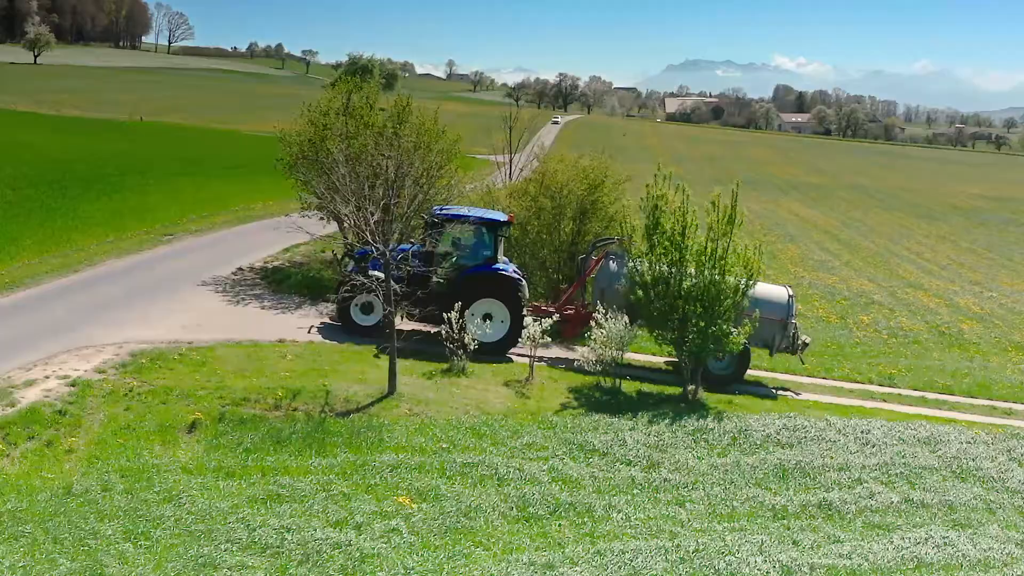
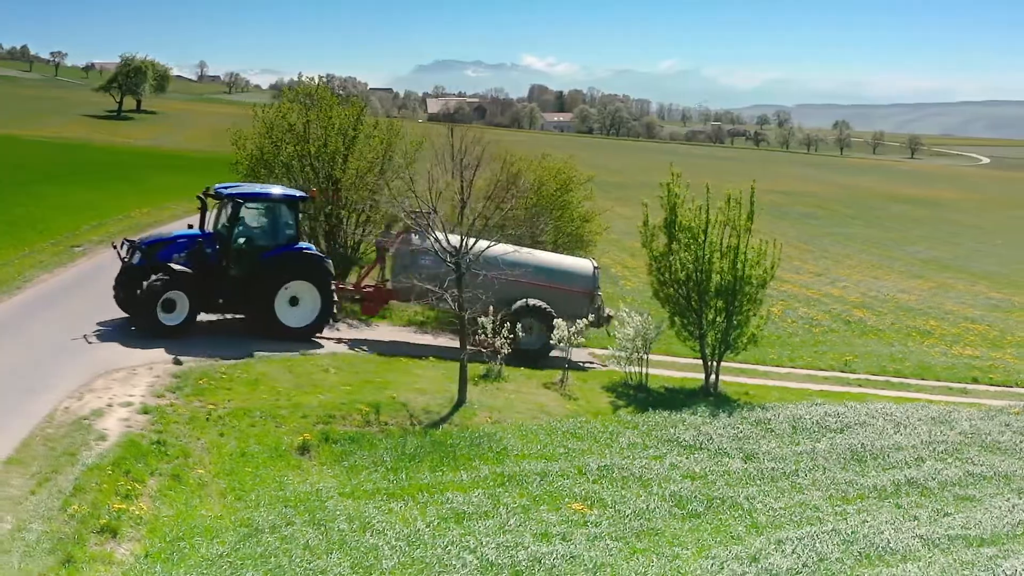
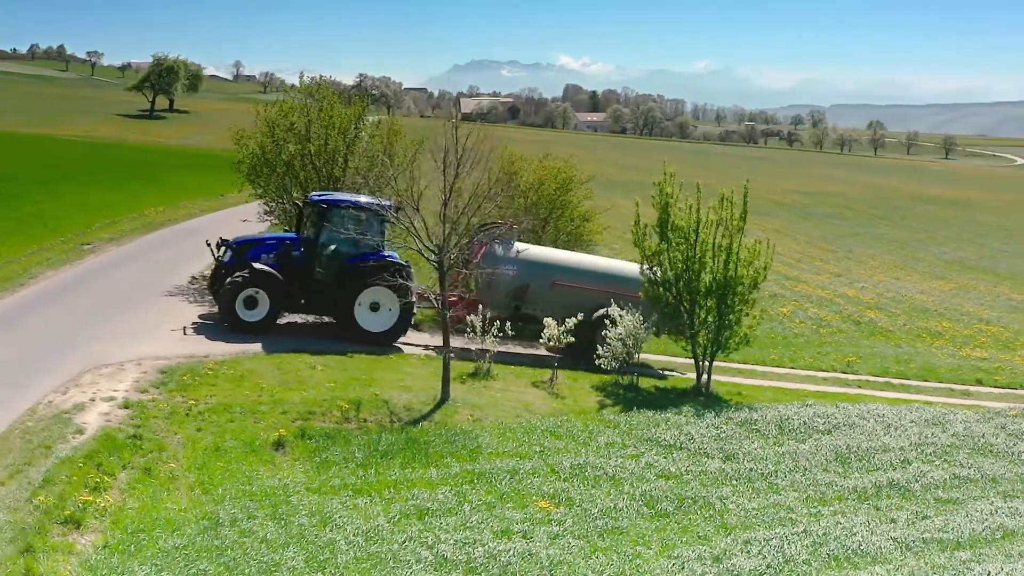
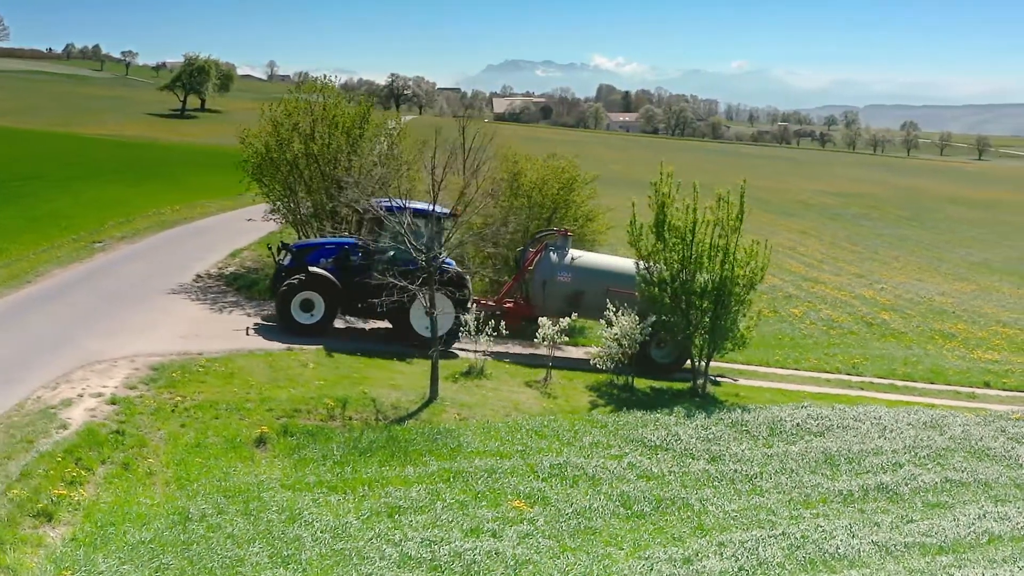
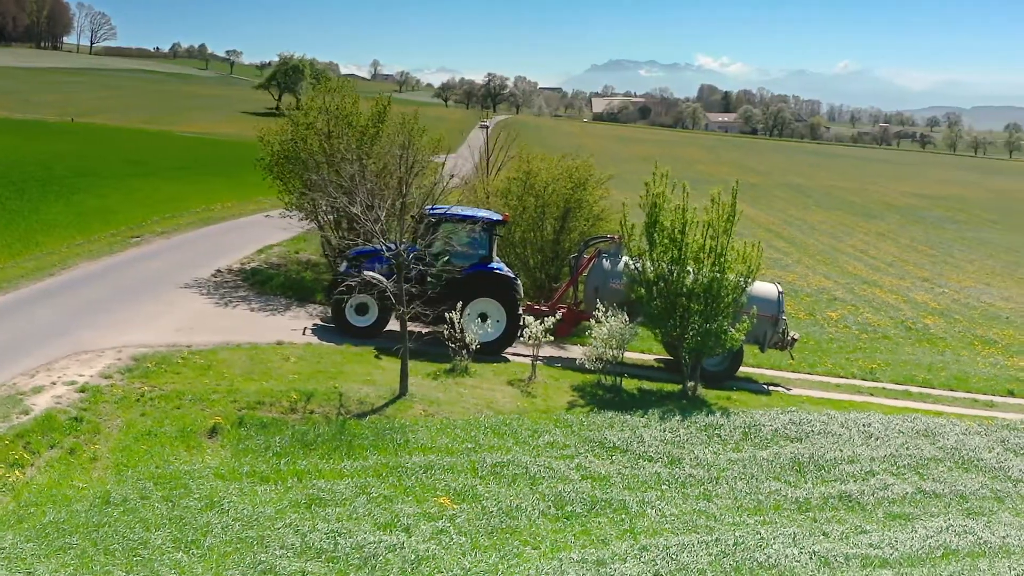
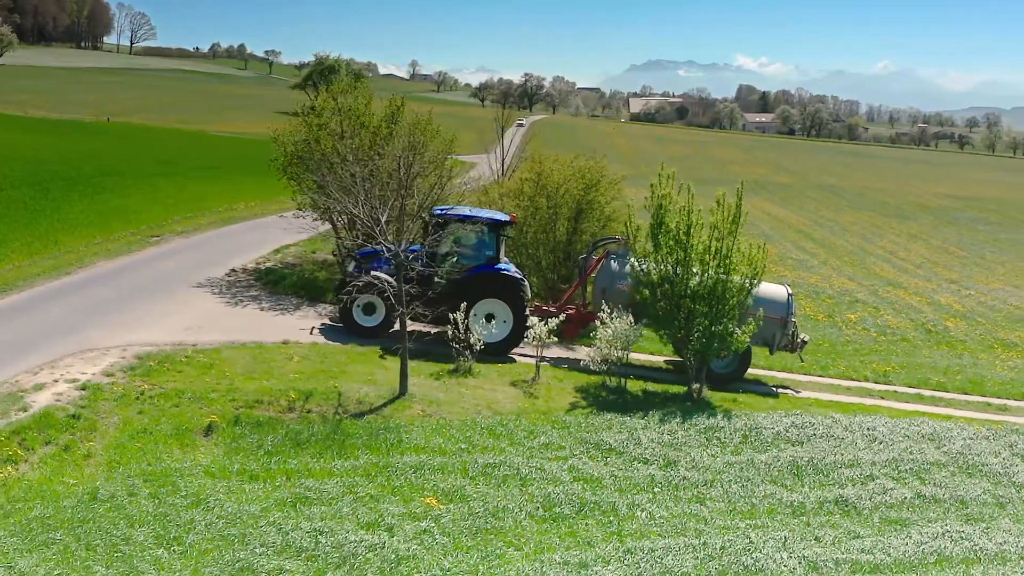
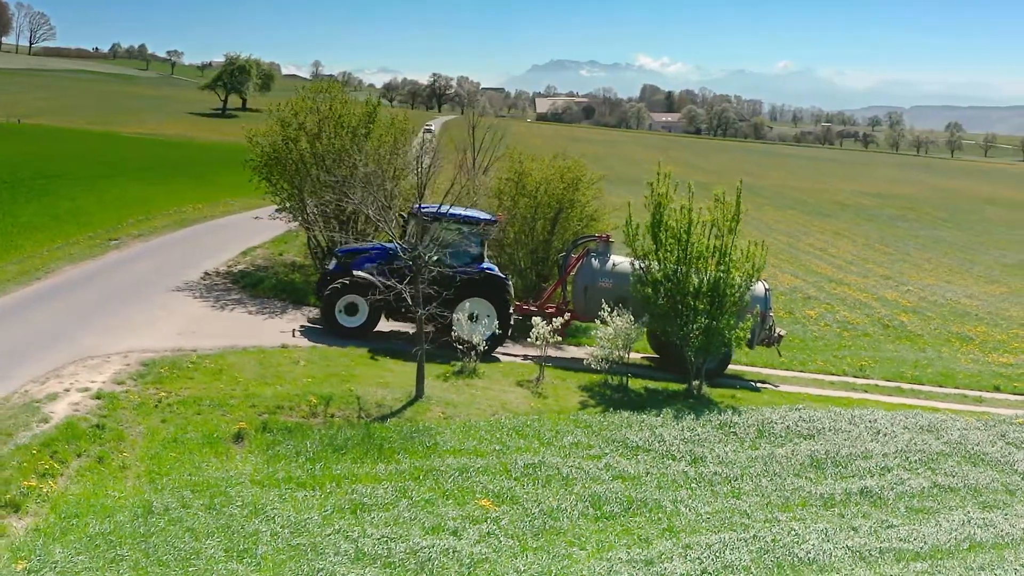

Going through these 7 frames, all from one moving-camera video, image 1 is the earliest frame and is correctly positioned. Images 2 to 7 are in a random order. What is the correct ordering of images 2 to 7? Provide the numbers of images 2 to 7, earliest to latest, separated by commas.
6, 5, 7, 4, 3, 2
